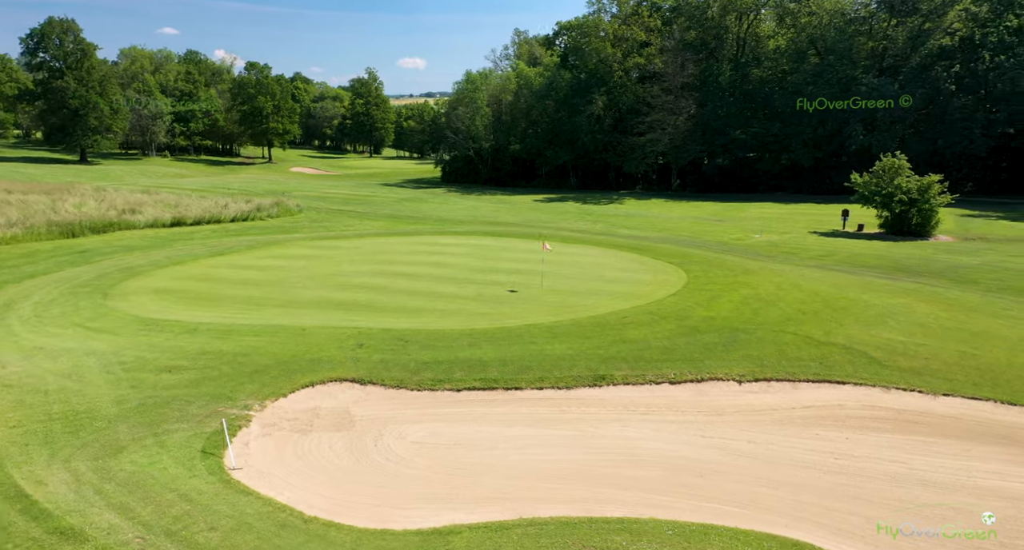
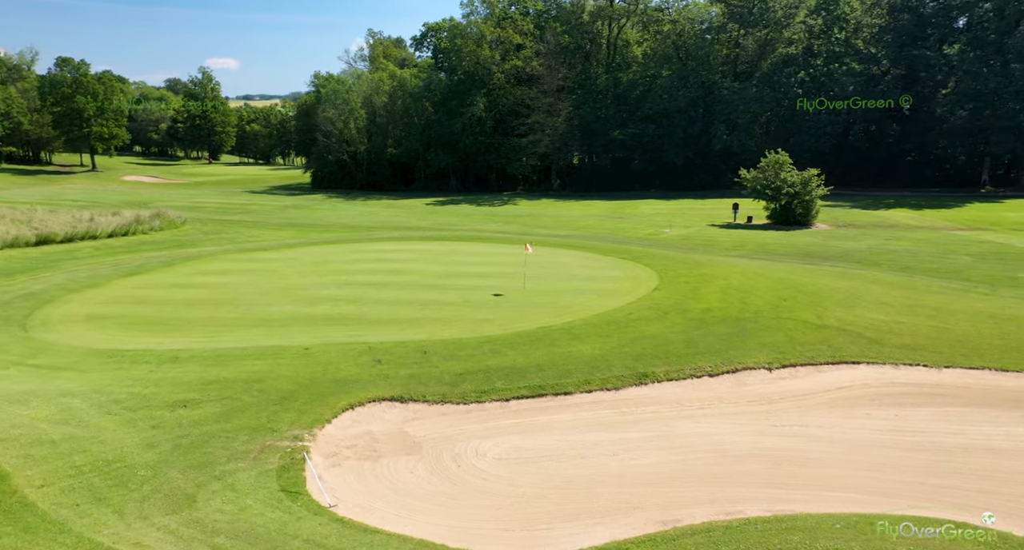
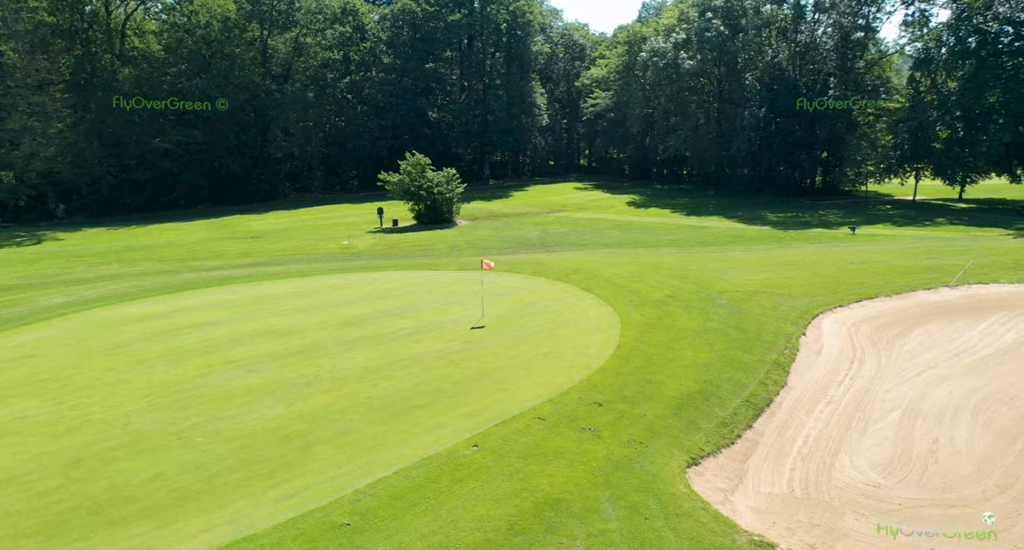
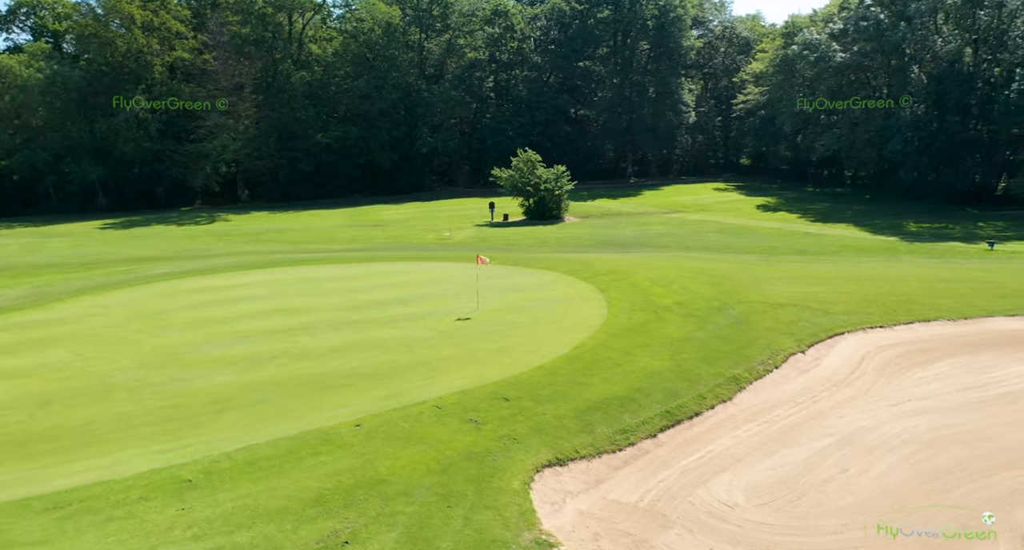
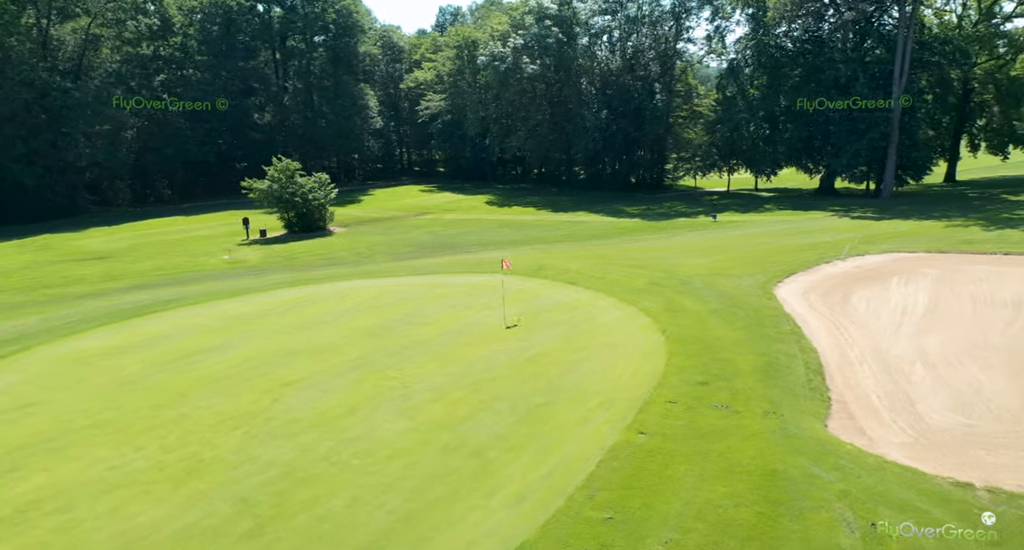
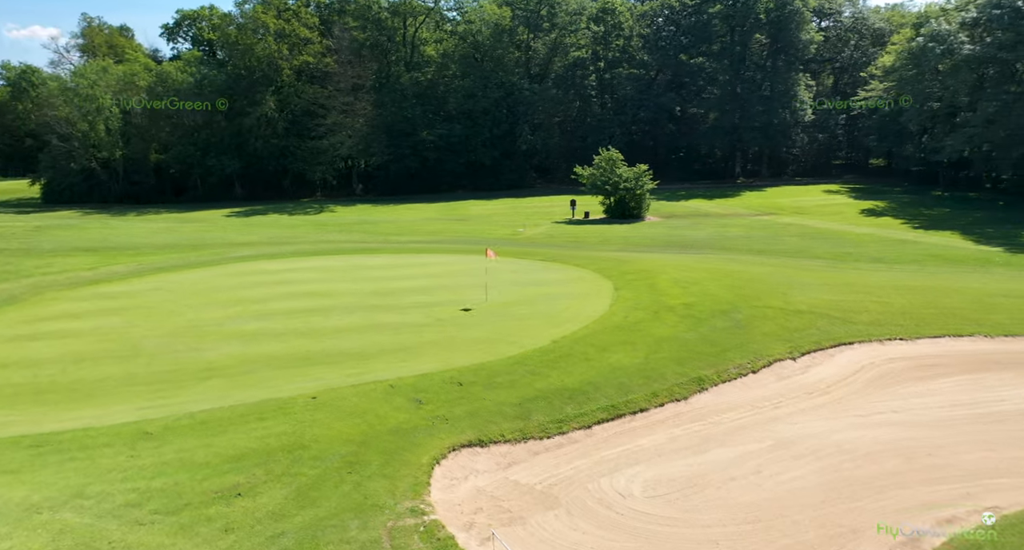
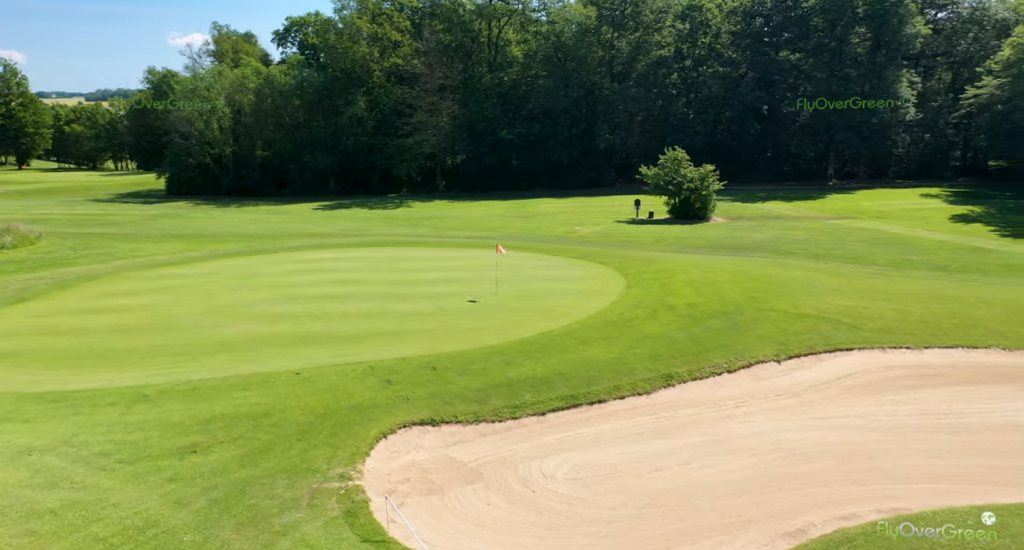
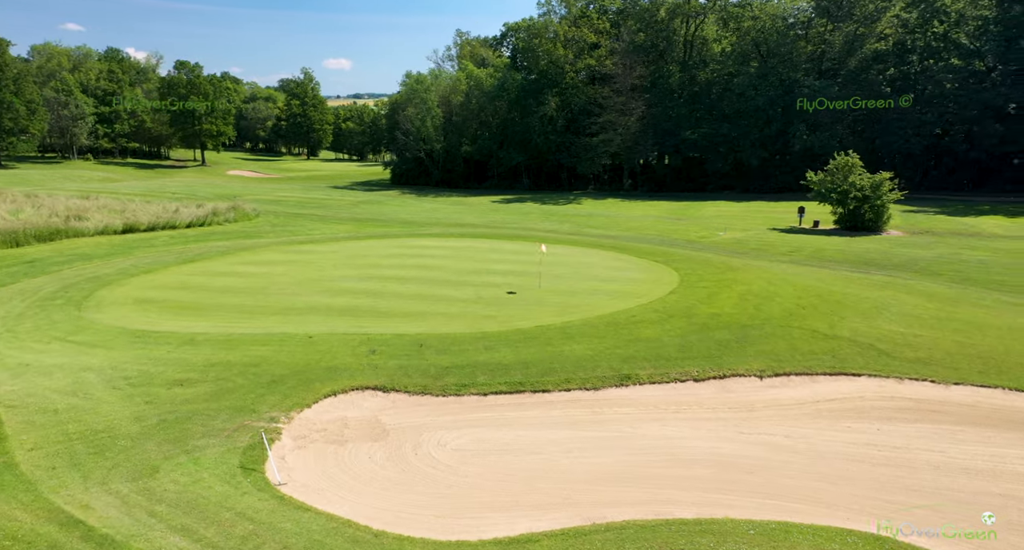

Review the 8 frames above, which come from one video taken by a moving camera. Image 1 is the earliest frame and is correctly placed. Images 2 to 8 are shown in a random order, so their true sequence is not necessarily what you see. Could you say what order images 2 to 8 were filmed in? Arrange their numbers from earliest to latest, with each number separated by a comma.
8, 2, 7, 6, 4, 3, 5
